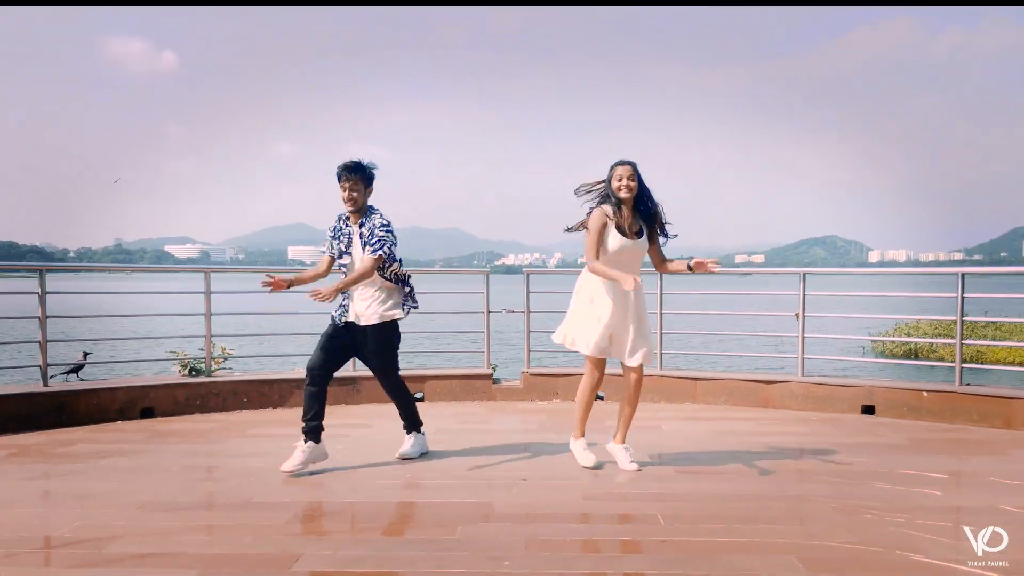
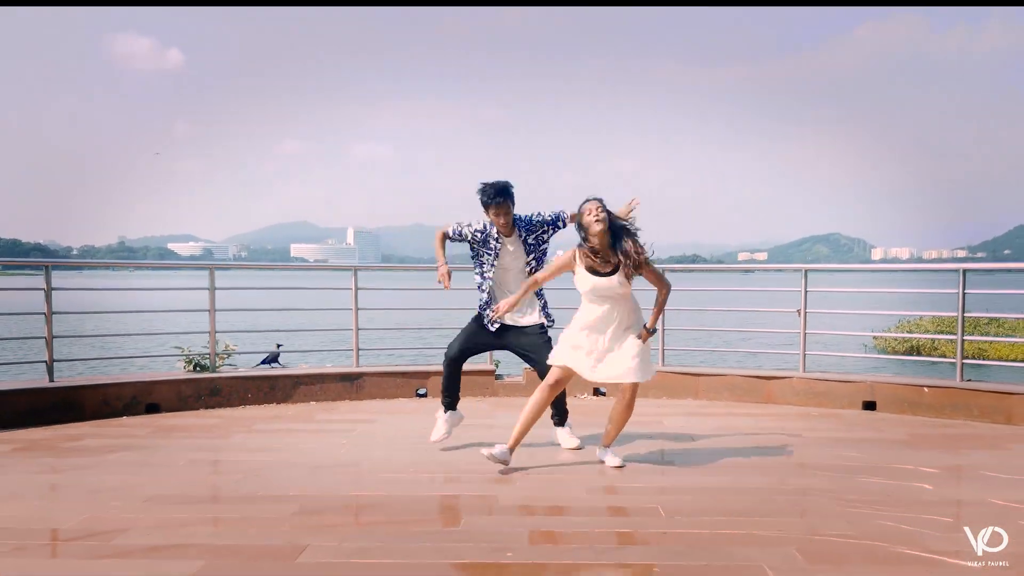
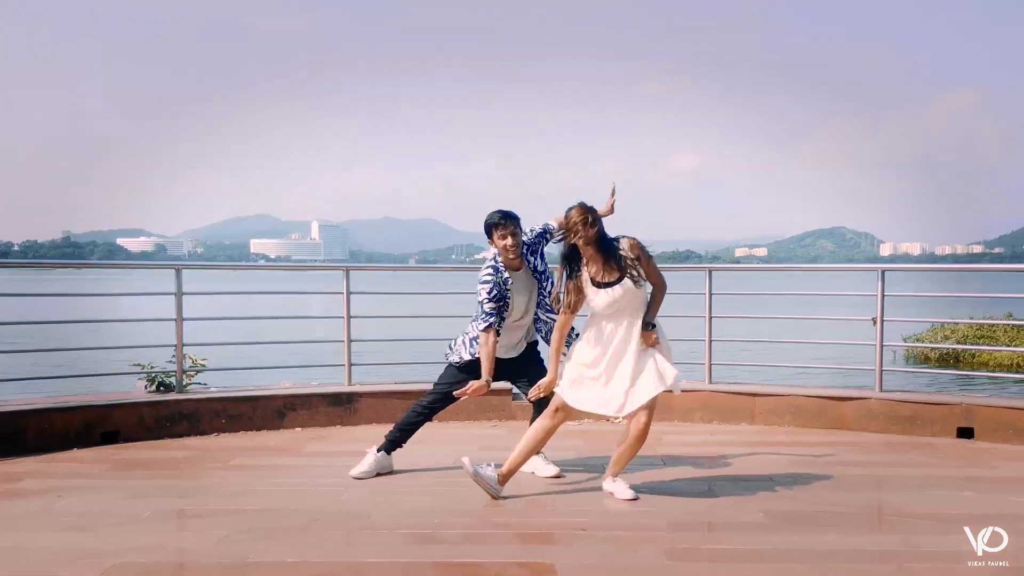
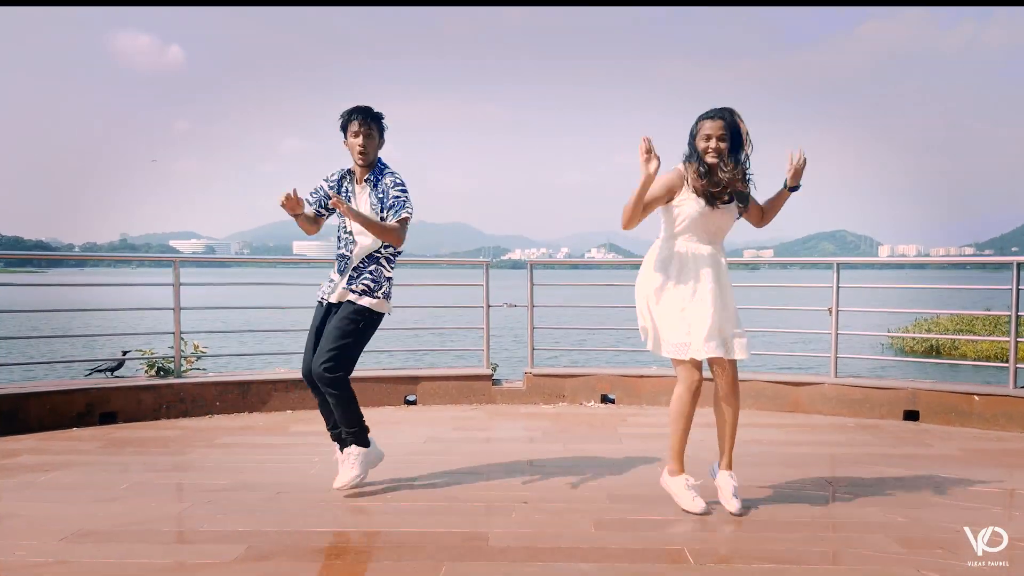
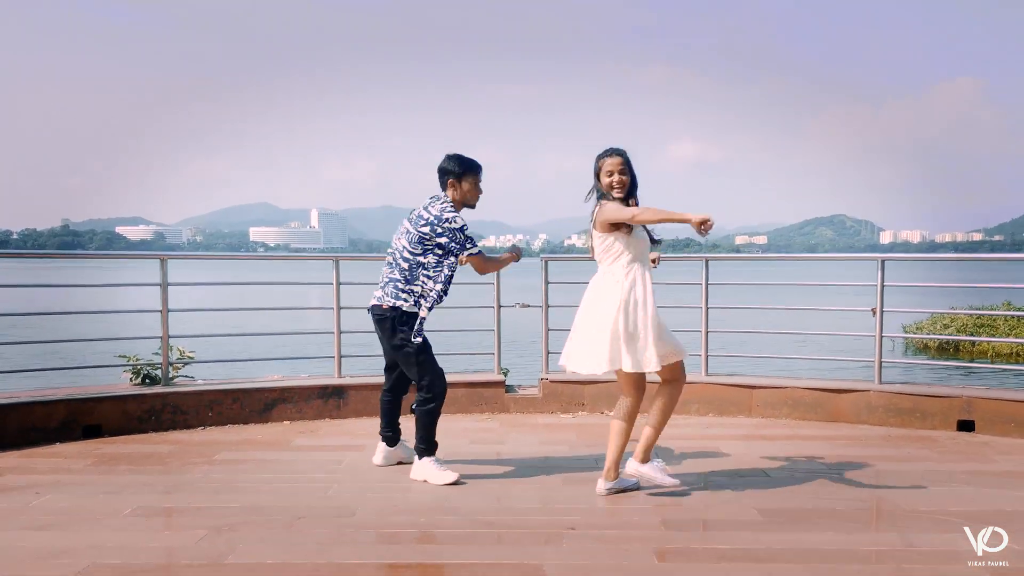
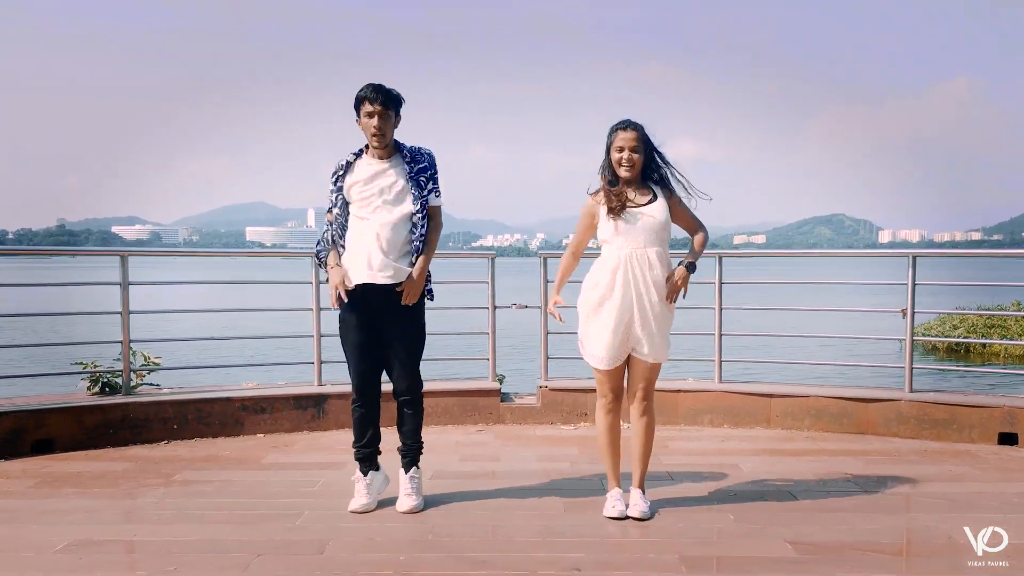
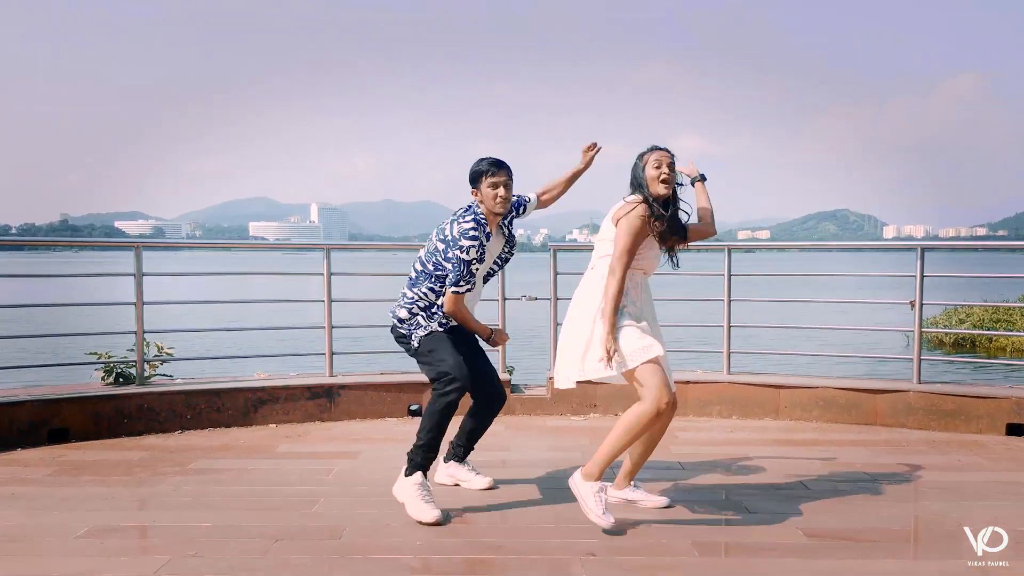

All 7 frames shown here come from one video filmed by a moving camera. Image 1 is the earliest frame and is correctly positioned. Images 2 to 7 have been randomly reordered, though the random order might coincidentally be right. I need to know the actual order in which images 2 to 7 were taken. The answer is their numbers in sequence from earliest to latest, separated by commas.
4, 2, 3, 7, 5, 6
